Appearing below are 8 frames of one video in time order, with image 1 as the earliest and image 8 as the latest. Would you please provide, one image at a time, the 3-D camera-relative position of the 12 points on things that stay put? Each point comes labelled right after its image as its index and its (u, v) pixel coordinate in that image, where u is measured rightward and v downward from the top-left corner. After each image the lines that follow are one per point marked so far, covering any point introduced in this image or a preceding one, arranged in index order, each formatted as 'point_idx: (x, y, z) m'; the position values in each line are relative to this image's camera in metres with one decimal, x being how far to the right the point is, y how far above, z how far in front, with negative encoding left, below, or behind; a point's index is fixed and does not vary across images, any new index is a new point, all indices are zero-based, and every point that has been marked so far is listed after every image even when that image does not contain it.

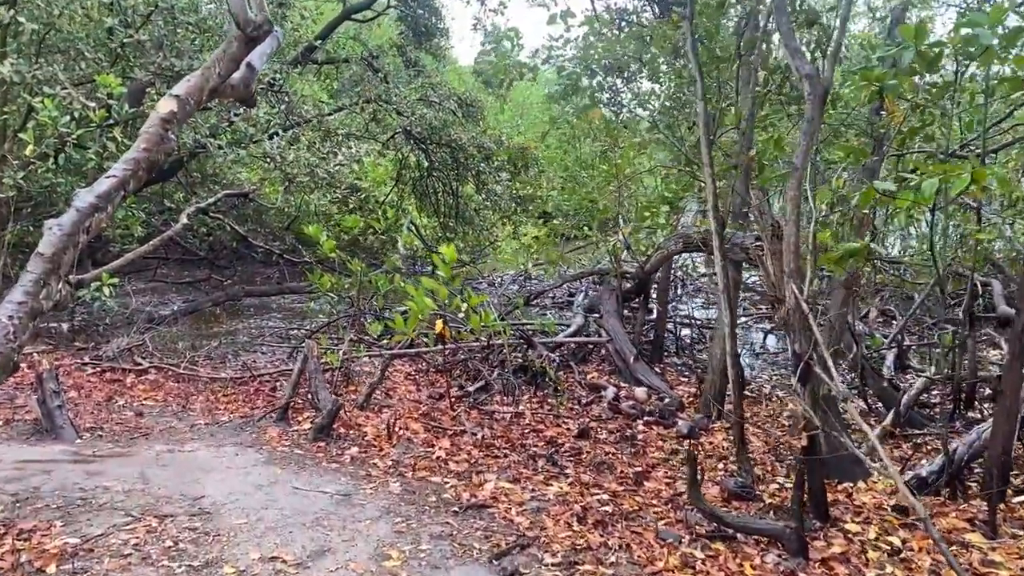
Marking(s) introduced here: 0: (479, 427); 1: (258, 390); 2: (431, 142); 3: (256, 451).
0: (-0.2, -0.9, +5.9) m
1: (-2.0, -0.8, +7.1) m
2: (-1.1, +1.9, +11.6) m
3: (-1.5, -1.0, +5.1) m
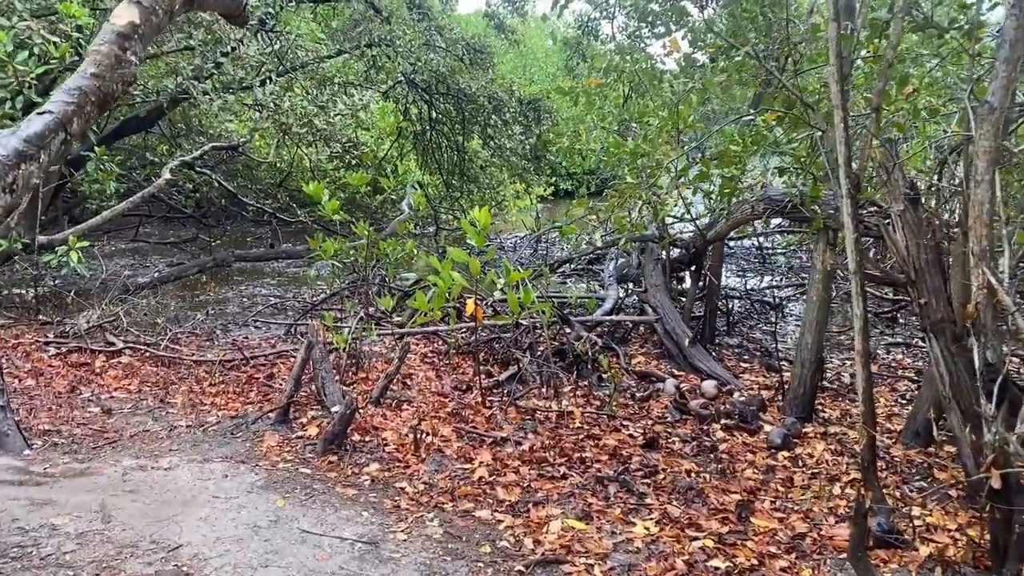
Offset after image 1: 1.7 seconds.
0: (+0.1, -0.8, +4.8) m
1: (-1.8, -0.6, +6.0) m
2: (-0.9, +2.3, +10.4) m
3: (-1.2, -0.8, +4.1) m
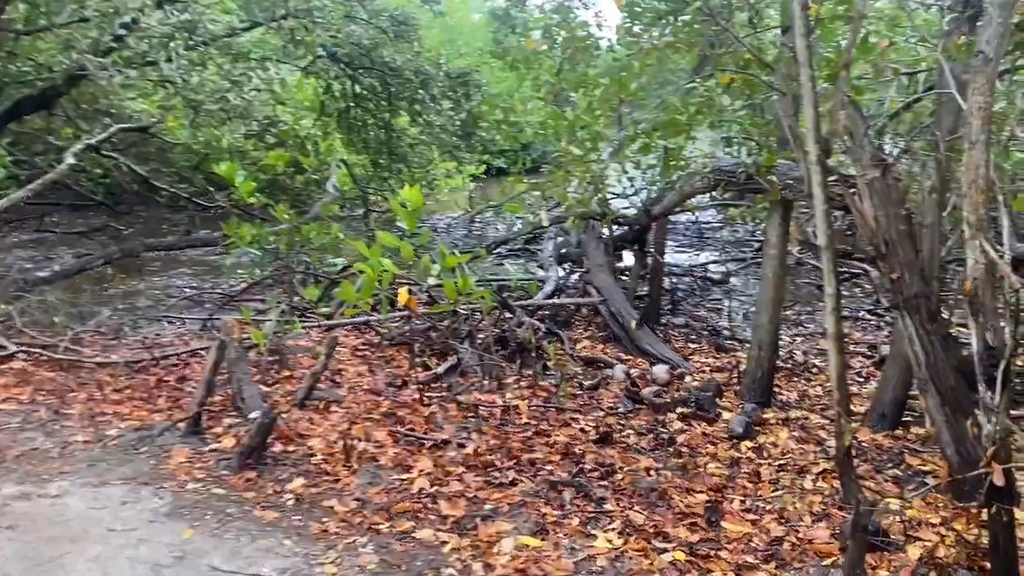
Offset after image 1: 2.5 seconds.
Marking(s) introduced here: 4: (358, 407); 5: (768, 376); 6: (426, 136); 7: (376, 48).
0: (-0.2, -0.7, +4.4) m
1: (-2.1, -0.6, +5.4) m
2: (-1.7, +2.5, +9.8) m
3: (-1.4, -0.8, +3.5) m
4: (-0.8, -0.6, +4.8) m
5: (+1.4, -0.5, +4.9) m
6: (-1.1, +1.8, +10.3) m
7: (-1.5, +2.7, +9.7) m
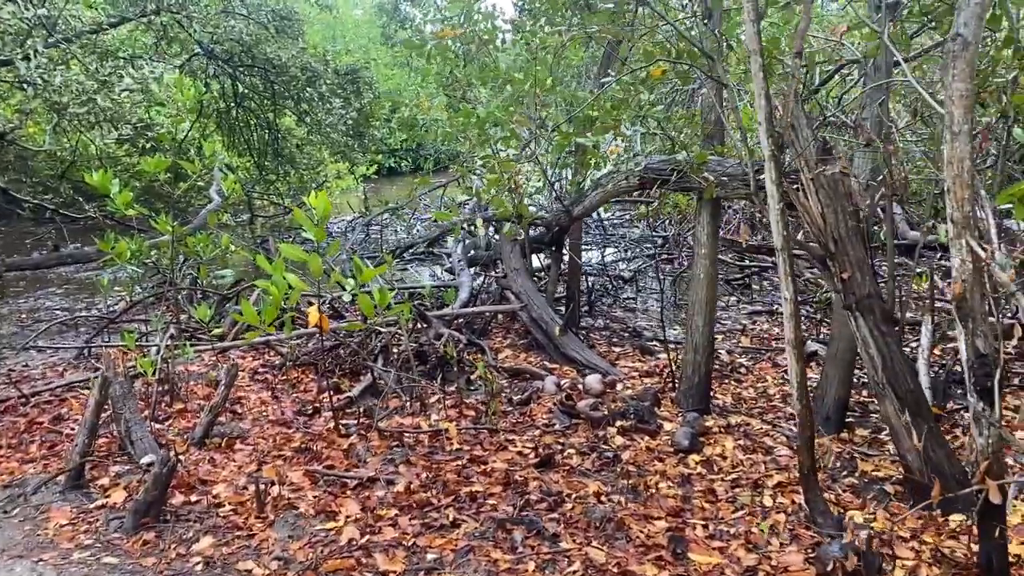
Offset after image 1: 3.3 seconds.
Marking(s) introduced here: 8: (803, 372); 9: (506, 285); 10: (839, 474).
0: (-0.5, -0.8, +3.9) m
1: (-2.6, -0.7, +4.7) m
2: (-2.8, +2.3, +9.1) m
3: (-1.6, -1.0, +3.0) m
4: (-1.2, -0.7, +4.3) m
5: (+1.0, -0.5, +4.7) m
6: (-2.2, +1.7, +9.7) m
7: (-2.6, +2.5, +9.1) m
8: (+1.1, -0.3, +3.3) m
9: (0.0, 0.0, +6.5) m
10: (+1.4, -0.8, +3.8) m
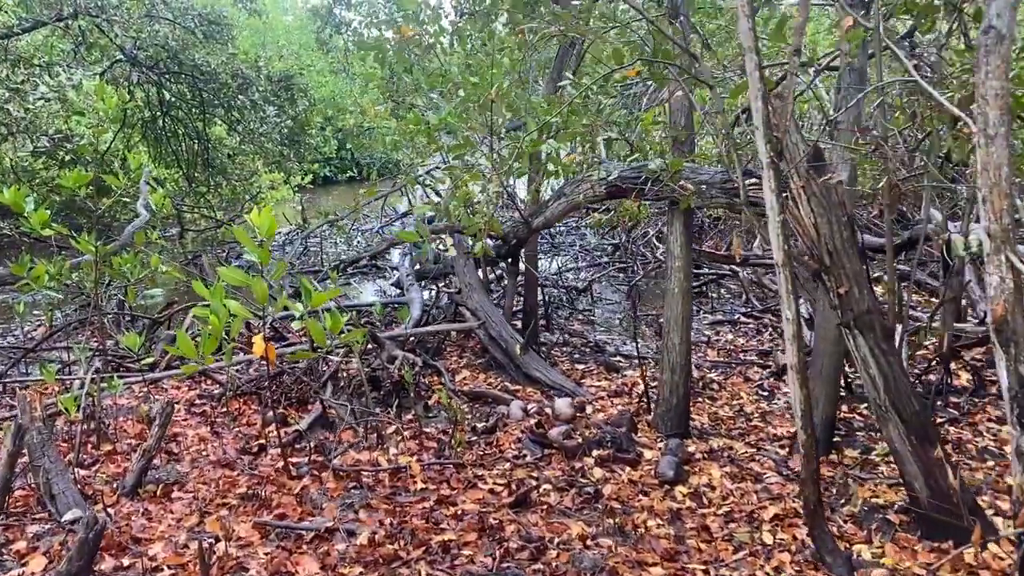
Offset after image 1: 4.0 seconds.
0: (-0.7, -0.9, +3.6) m
1: (-2.7, -0.9, +4.2) m
2: (-3.3, +2.1, +8.6) m
3: (-1.7, -1.1, +2.5) m
4: (-1.3, -0.9, +3.8) m
5: (+0.9, -0.6, +4.4) m
6: (-2.8, +1.5, +9.2) m
7: (-3.1, +2.3, +8.5) m
8: (+1.0, -0.4, +3.0) m
9: (-0.4, -0.1, +6.2) m
10: (+1.3, -0.9, +3.6) m
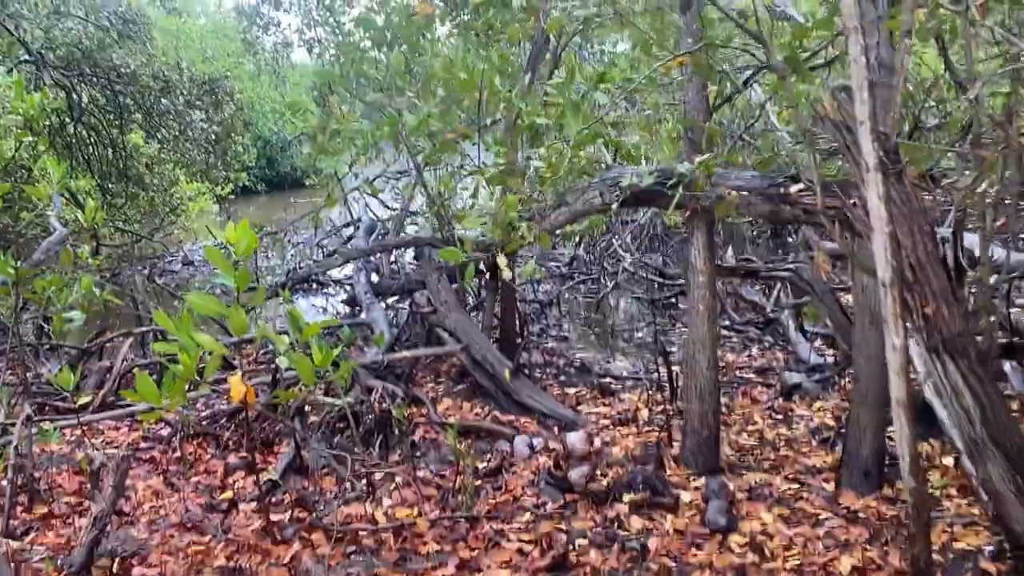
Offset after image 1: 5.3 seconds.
0: (-0.5, -1.0, +3.0) m
1: (-2.6, -1.0, +3.4) m
2: (-3.7, +1.9, +7.7) m
3: (-1.4, -1.2, +1.8) m
4: (-1.2, -1.0, +3.2) m
5: (+0.9, -0.7, +3.9) m
6: (-3.2, +1.3, +8.4) m
7: (-3.5, +2.1, +7.7) m
8: (+1.2, -0.4, +2.6) m
9: (-0.5, -0.2, +5.6) m
10: (+1.4, -0.9, +3.2) m
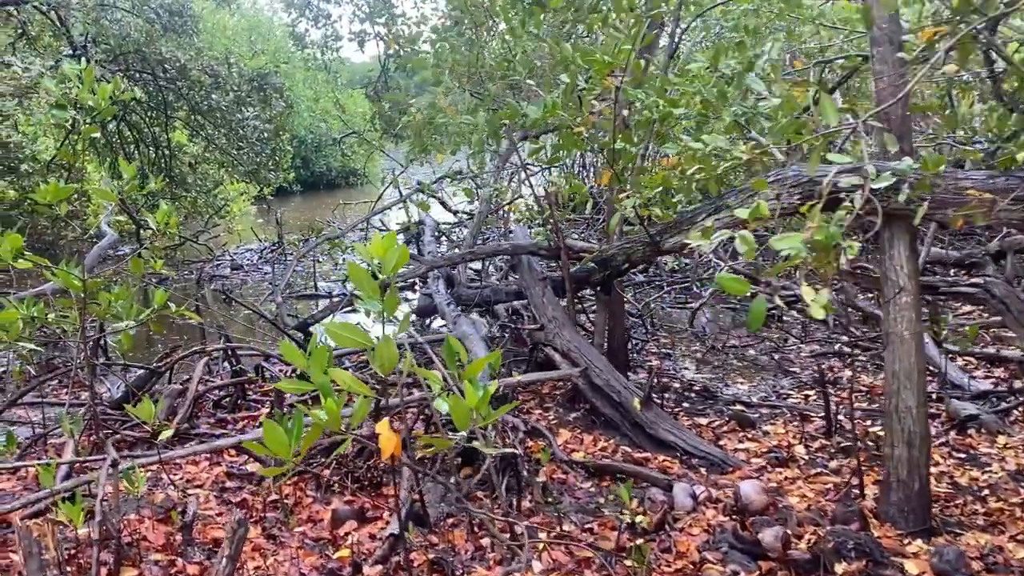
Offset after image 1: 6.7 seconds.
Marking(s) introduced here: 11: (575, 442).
0: (+0.1, -1.1, +2.3) m
1: (-2.0, -1.1, +2.8) m
2: (-3.0, +1.8, +7.2) m
3: (-0.8, -1.3, +1.2) m
4: (-0.6, -1.1, +2.6) m
5: (+1.5, -0.7, +3.3) m
6: (-2.5, +1.2, +7.8) m
7: (-2.8, +2.1, +7.2) m
8: (+1.8, -0.5, +1.9) m
9: (+0.2, -0.3, +5.0) m
10: (+2.1, -1.0, +2.5) m
11: (+0.3, -0.8, +4.4) m
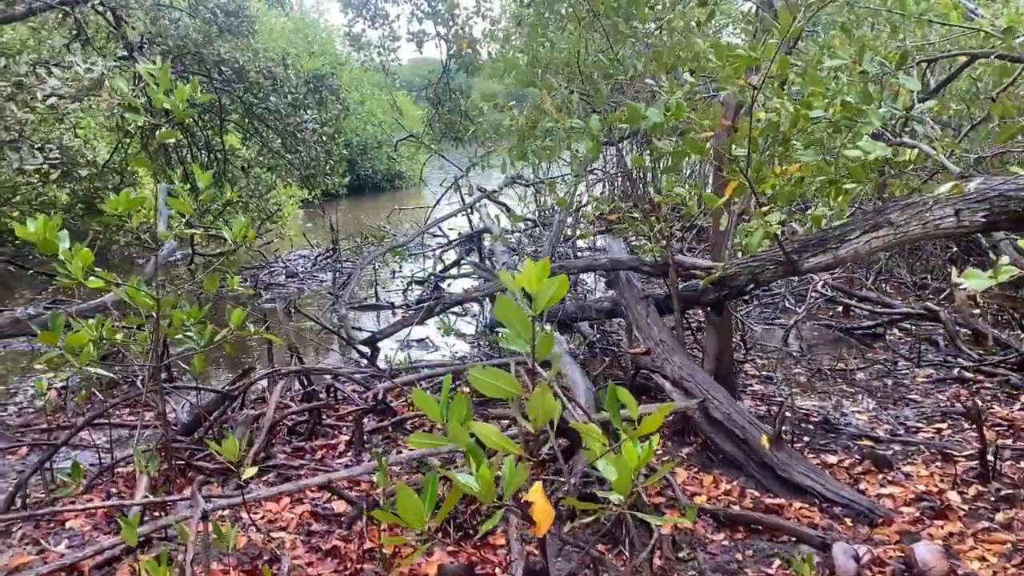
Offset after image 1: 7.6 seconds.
0: (+0.5, -1.2, +1.9) m
1: (-1.6, -1.2, +2.5) m
2: (-2.4, +1.8, +6.9) m
3: (-0.5, -1.4, +0.8) m
4: (-0.2, -1.2, +2.2) m
5: (+2.0, -0.8, +2.8) m
6: (-1.8, +1.1, +7.5) m
7: (-2.2, +2.0, +6.8) m
8: (+2.2, -0.6, +1.4) m
9: (+0.7, -0.4, +4.5) m
10: (+2.5, -1.1, +2.0) m
11: (+0.8, -0.9, +4.0) m
